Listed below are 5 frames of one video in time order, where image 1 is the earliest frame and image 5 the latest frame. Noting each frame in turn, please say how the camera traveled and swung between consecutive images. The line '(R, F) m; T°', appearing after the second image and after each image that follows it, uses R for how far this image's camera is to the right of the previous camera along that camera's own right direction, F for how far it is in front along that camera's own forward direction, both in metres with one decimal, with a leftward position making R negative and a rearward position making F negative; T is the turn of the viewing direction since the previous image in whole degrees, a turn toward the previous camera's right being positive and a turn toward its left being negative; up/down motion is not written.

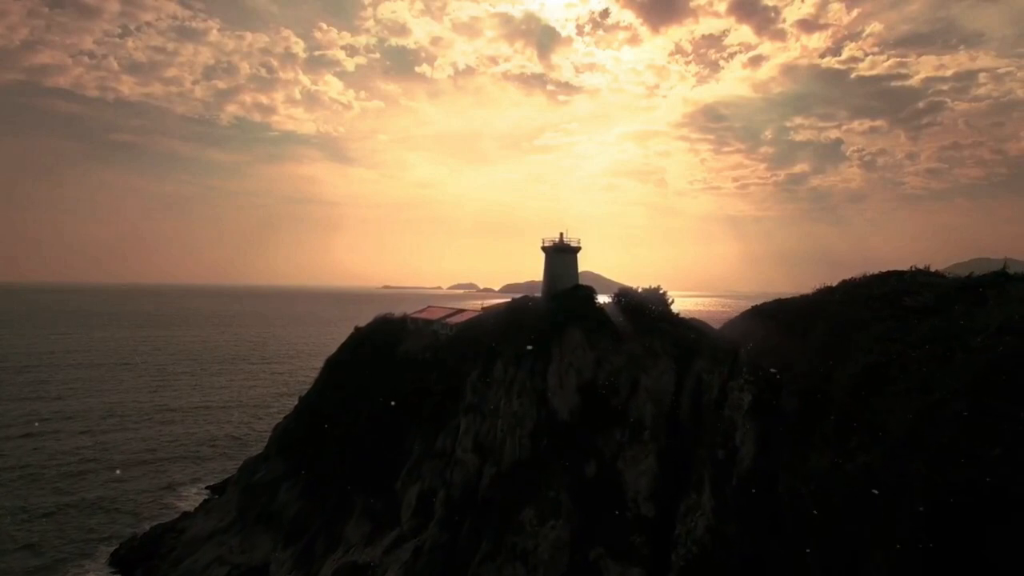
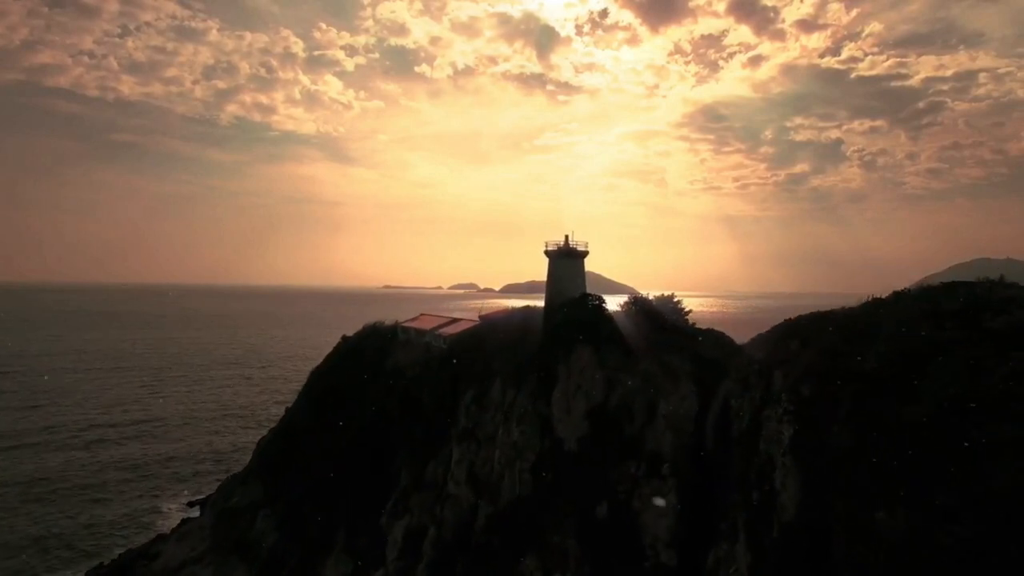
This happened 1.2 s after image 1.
(-0.6, +1.3) m; 0°
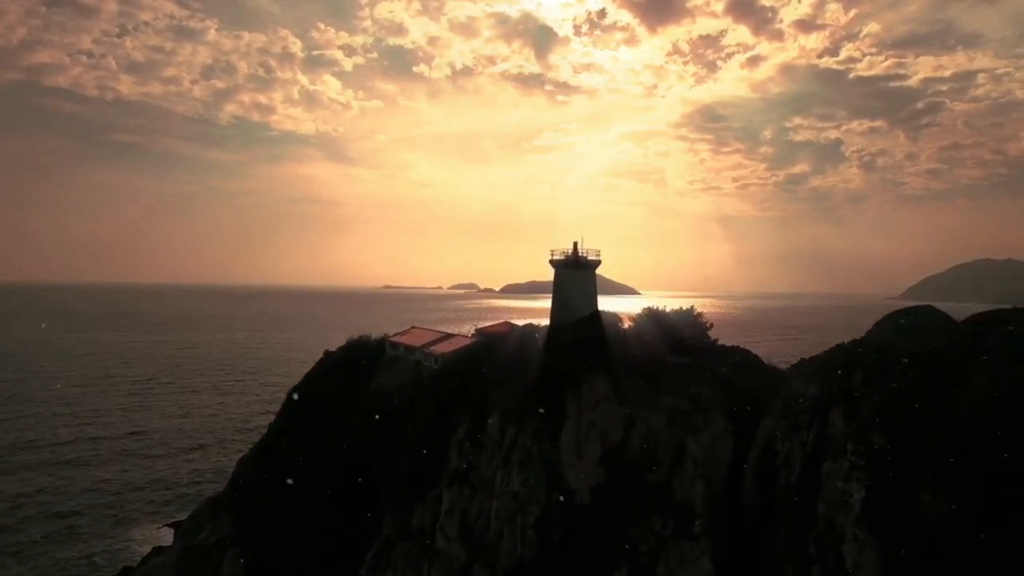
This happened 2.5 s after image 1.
(-1.8, +1.2) m; 0°
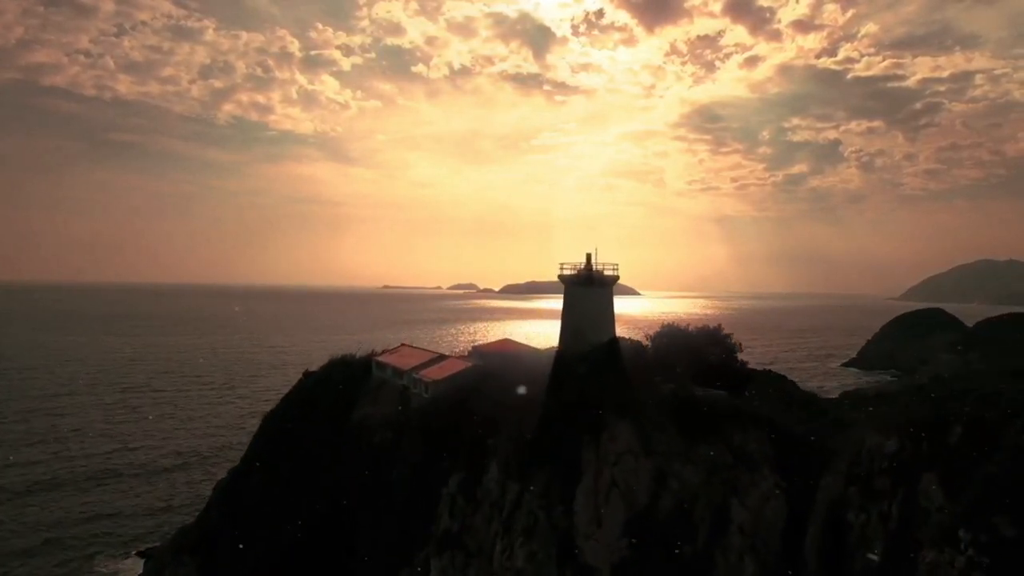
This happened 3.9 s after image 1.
(-2.2, +0.7) m; 0°
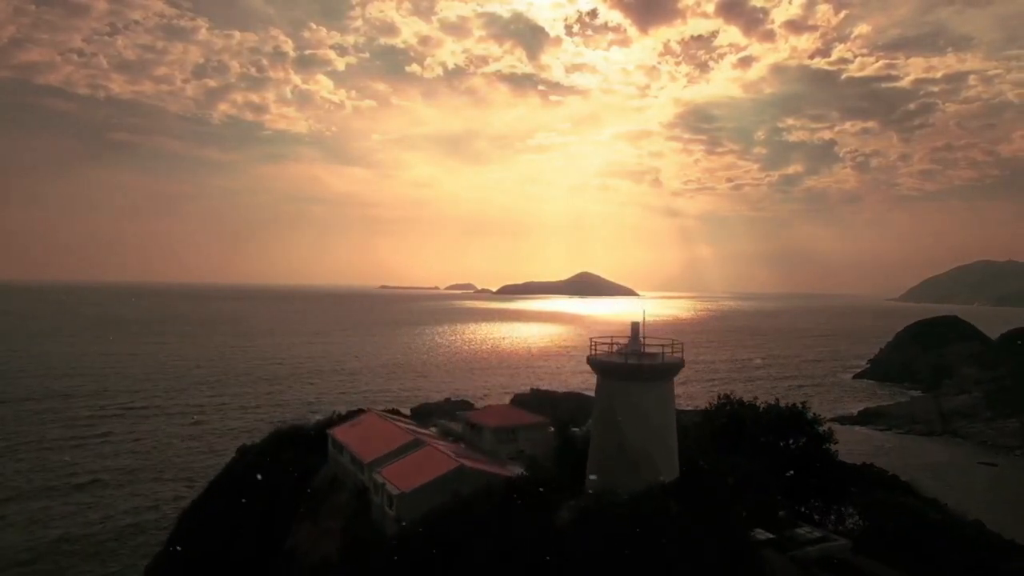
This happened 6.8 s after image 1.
(-2.6, +5.0) m; 0°
